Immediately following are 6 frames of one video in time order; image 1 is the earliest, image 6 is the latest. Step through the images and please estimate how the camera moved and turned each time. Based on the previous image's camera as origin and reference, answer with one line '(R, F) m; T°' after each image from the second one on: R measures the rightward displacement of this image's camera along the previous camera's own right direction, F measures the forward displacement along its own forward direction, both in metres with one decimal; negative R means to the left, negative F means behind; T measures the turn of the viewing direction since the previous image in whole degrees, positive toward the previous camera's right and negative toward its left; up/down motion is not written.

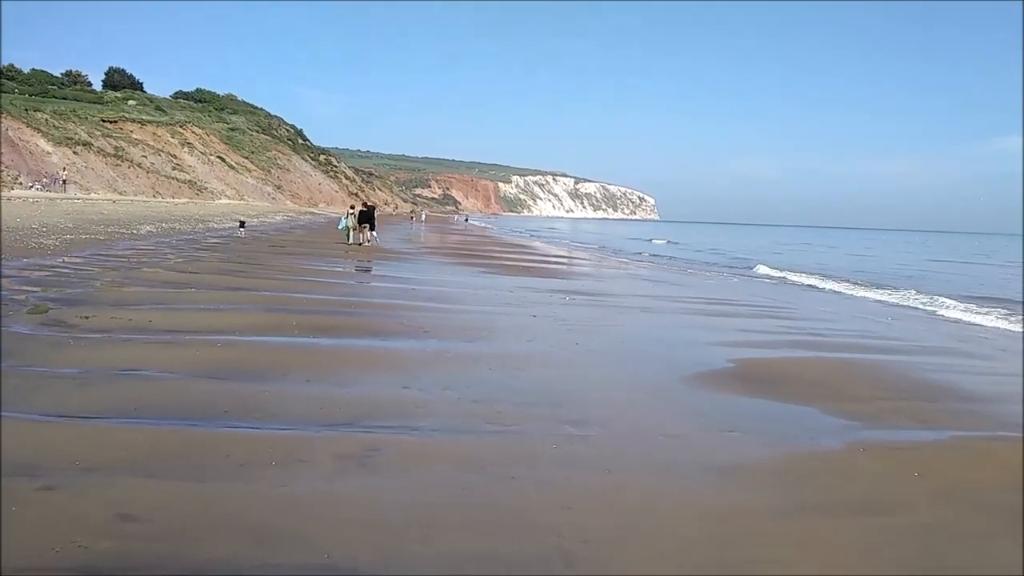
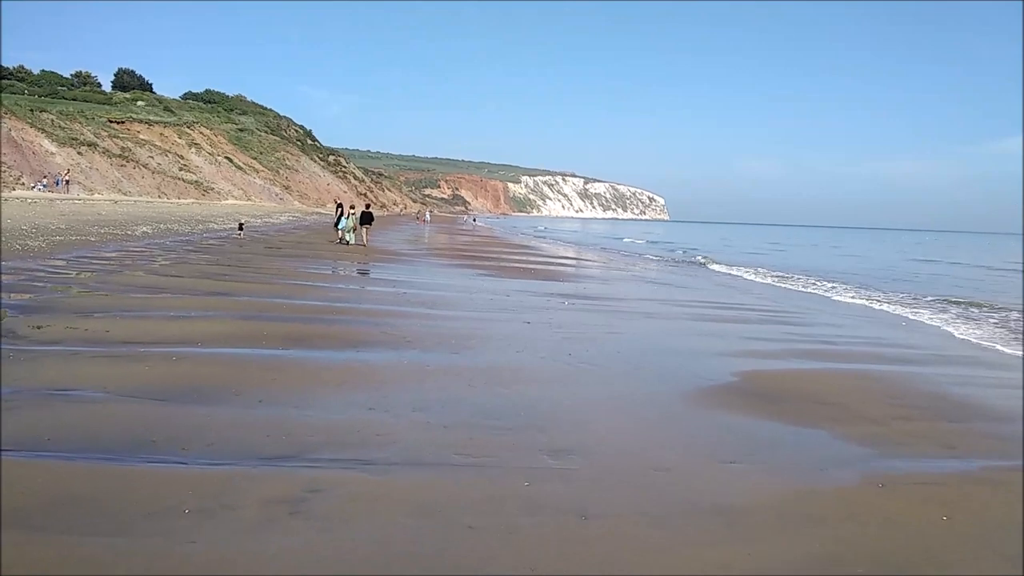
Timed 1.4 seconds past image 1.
(+0.2, +0.6) m; -1°
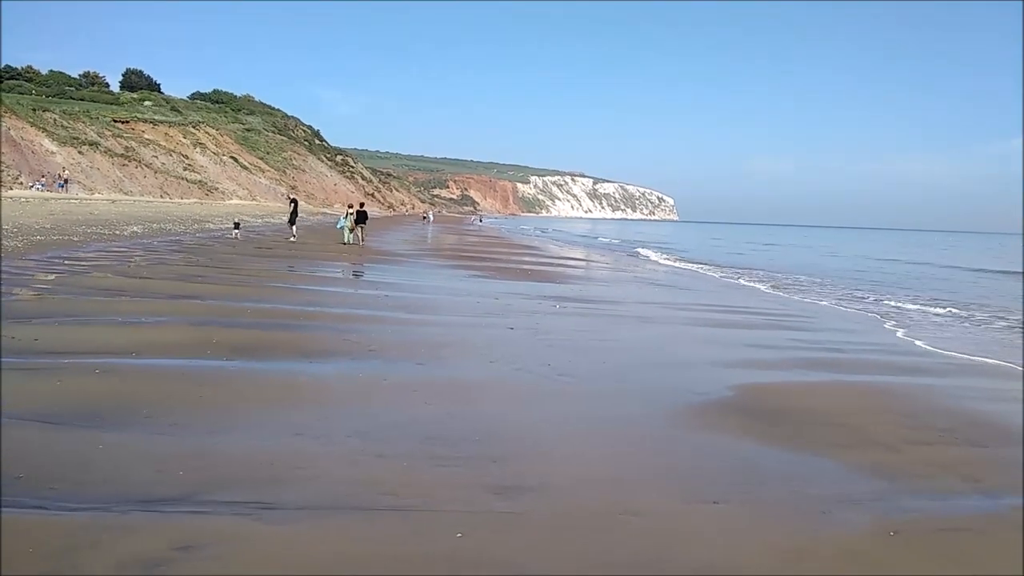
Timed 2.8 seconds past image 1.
(+0.3, +0.7) m; -1°
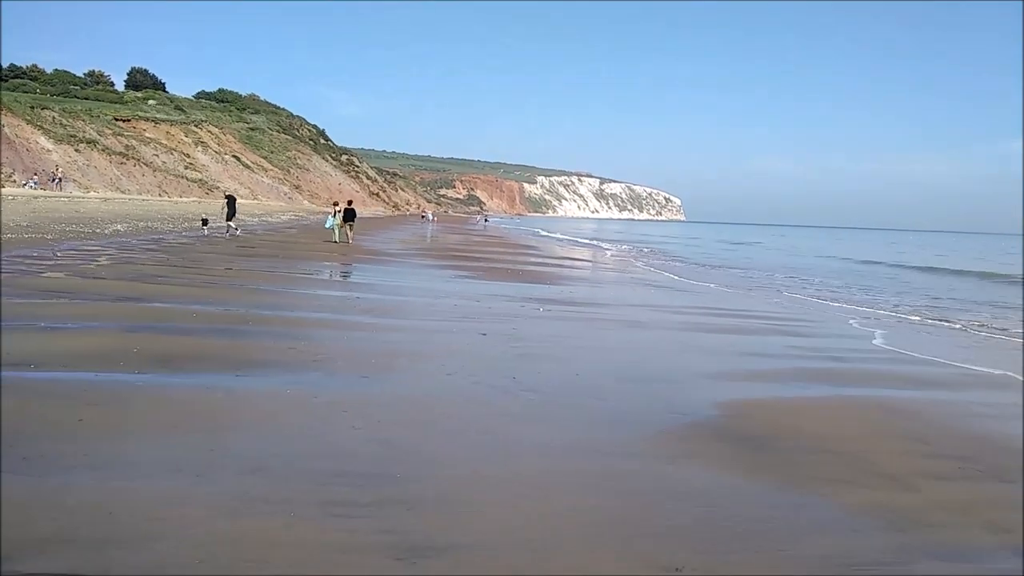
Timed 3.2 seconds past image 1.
(+0.4, +0.8) m; -1°
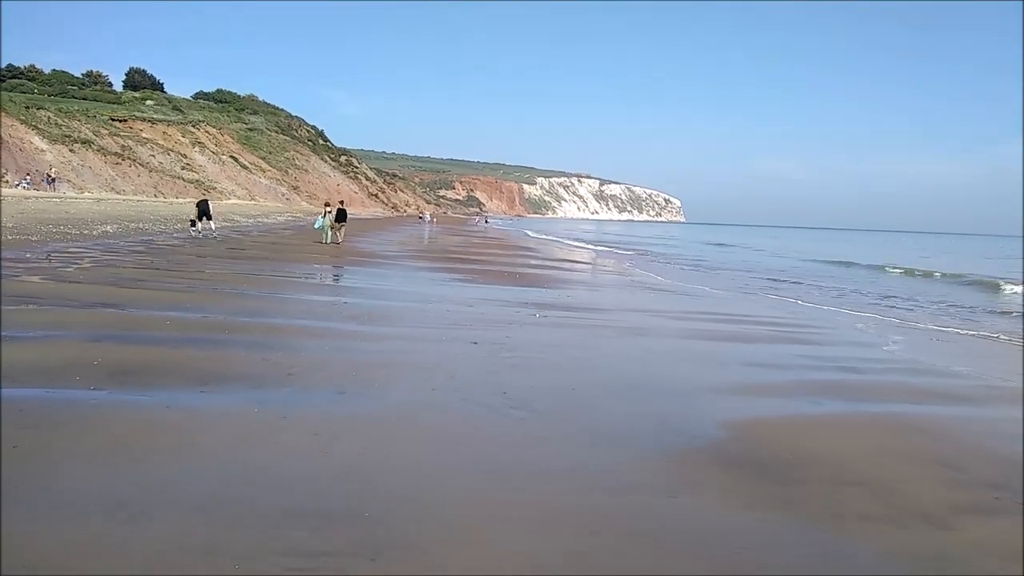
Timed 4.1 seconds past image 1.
(+0.1, +0.5) m; 0°
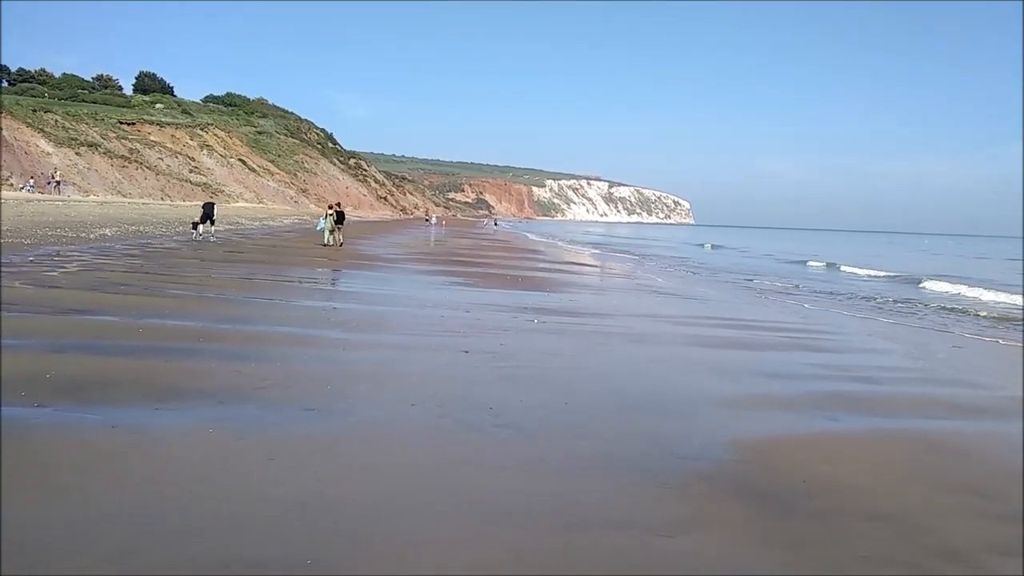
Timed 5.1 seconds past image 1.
(+0.2, +0.5) m; -1°
